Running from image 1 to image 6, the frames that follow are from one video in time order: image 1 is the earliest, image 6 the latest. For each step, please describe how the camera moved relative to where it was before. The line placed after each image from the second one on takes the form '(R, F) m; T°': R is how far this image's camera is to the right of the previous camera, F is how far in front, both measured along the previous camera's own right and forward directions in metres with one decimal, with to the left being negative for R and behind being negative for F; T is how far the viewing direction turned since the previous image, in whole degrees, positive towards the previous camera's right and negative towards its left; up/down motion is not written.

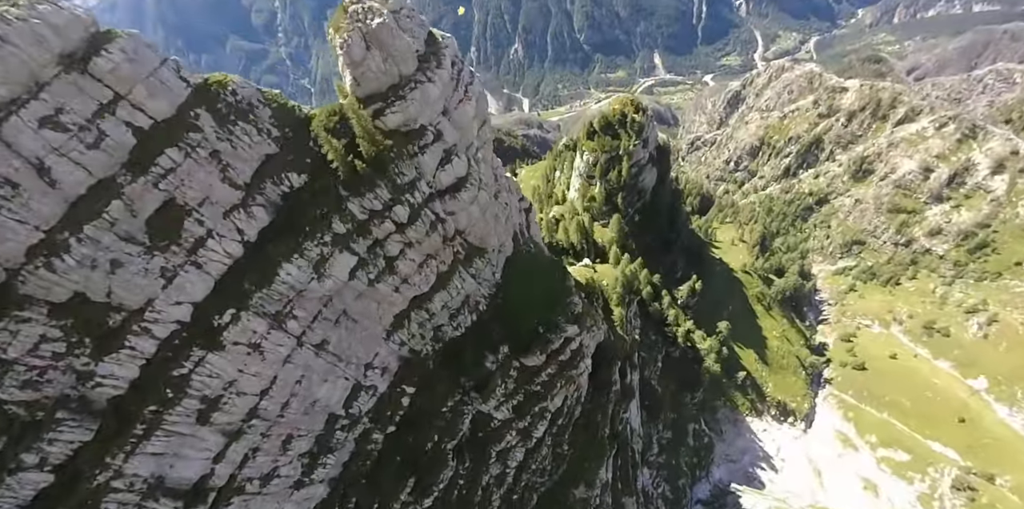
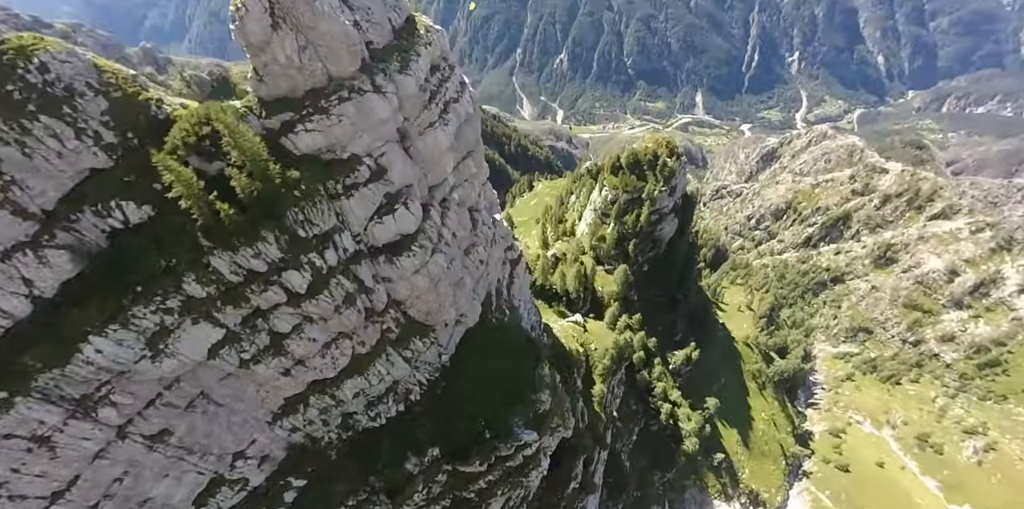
(+1.3, +7.4) m; -1°
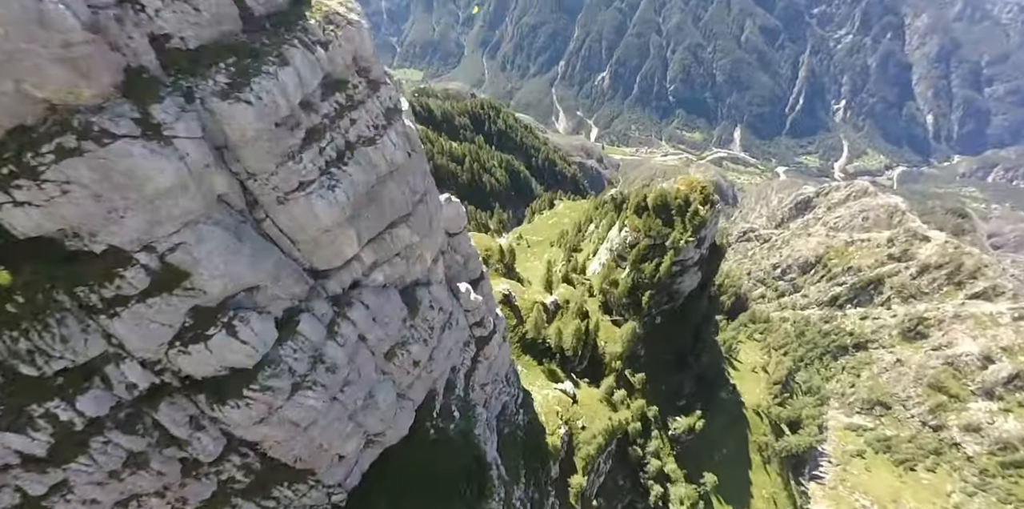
(+1.9, +8.0) m; -2°
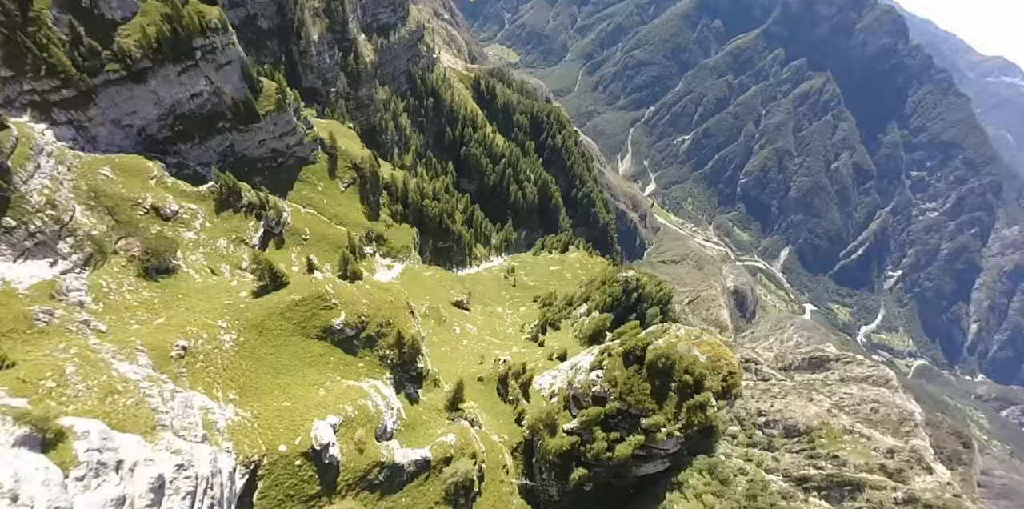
(+4.7, +20.4) m; -1°
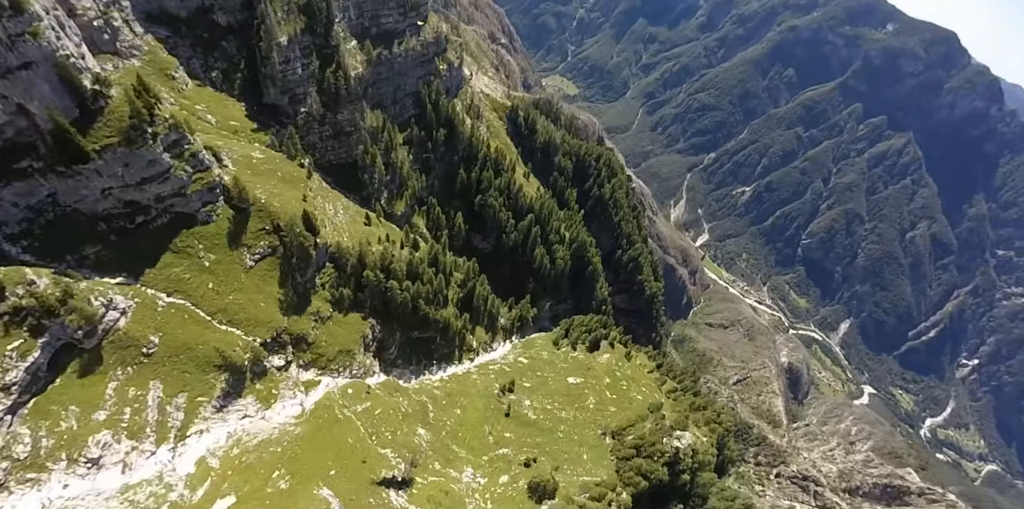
(+5.8, +39.7) m; -5°
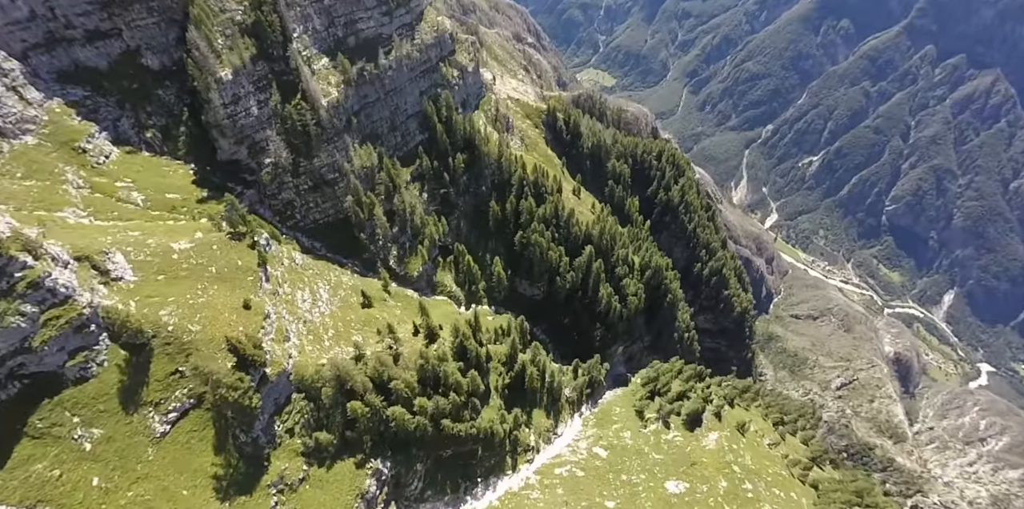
(+0.9, +28.7) m; -6°
